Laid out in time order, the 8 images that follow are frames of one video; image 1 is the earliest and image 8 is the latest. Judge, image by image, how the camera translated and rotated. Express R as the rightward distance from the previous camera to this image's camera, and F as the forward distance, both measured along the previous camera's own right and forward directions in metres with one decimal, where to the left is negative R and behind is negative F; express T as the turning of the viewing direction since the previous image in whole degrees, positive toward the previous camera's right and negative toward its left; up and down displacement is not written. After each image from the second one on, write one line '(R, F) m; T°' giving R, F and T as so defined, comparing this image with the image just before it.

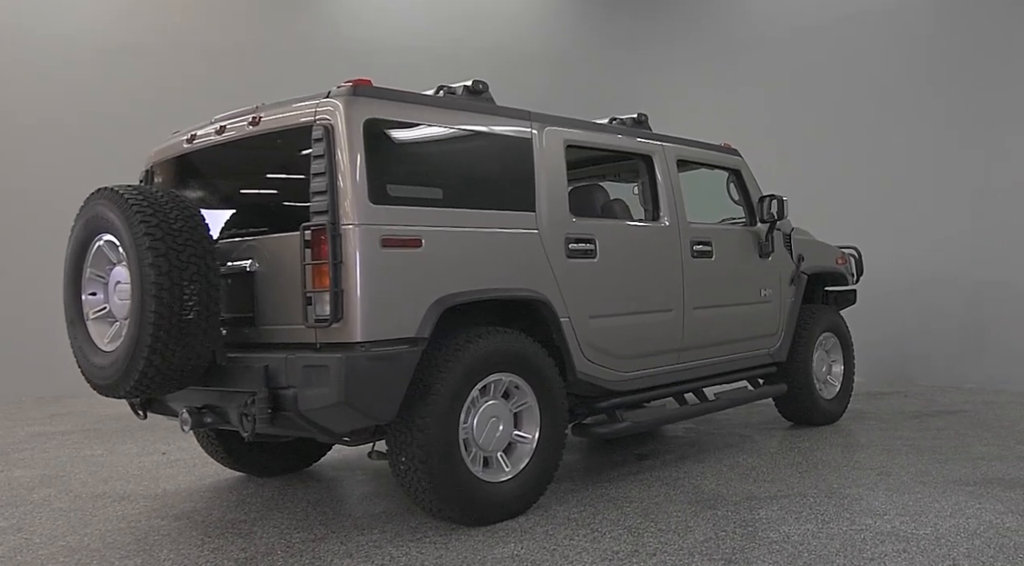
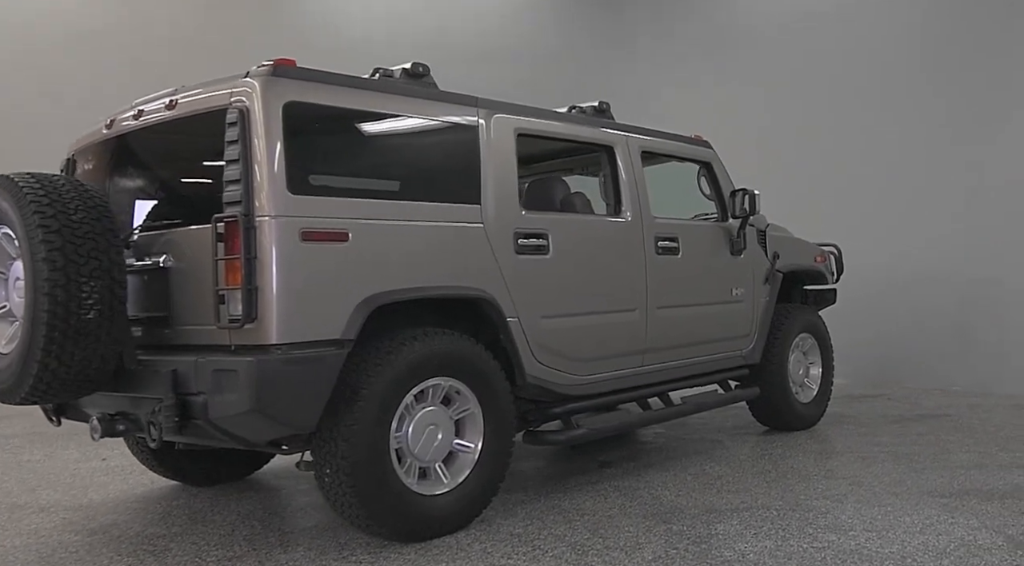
(+0.2, +0.2) m; 0°
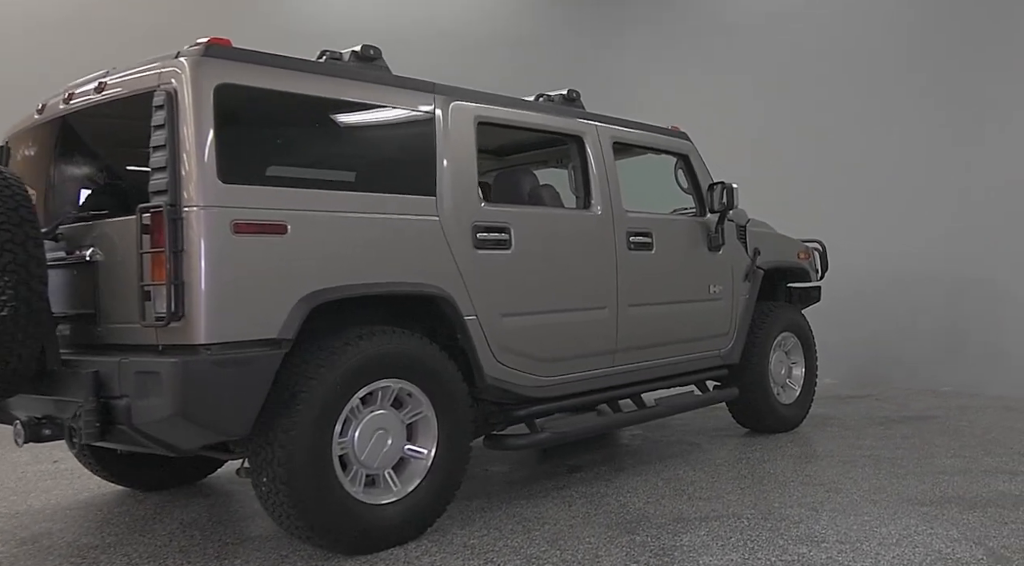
(+0.1, +0.2) m; 0°
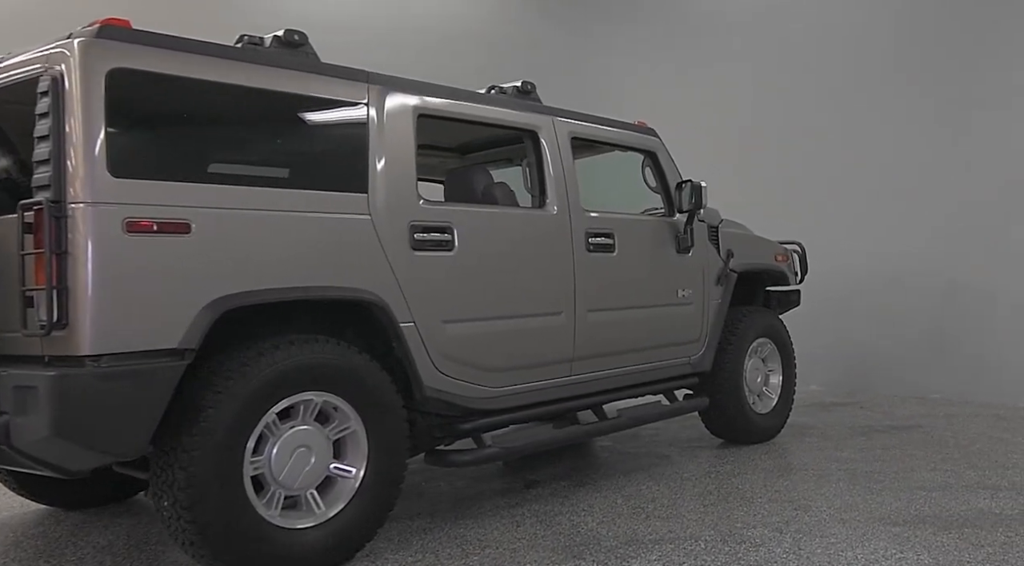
(+0.2, +0.2) m; 0°
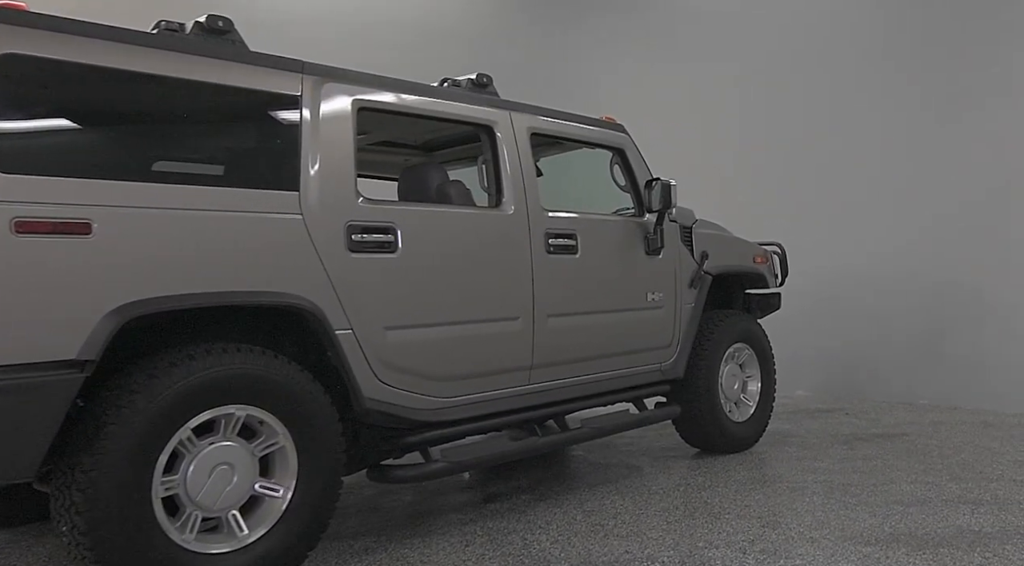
(+0.2, +0.2) m; 0°
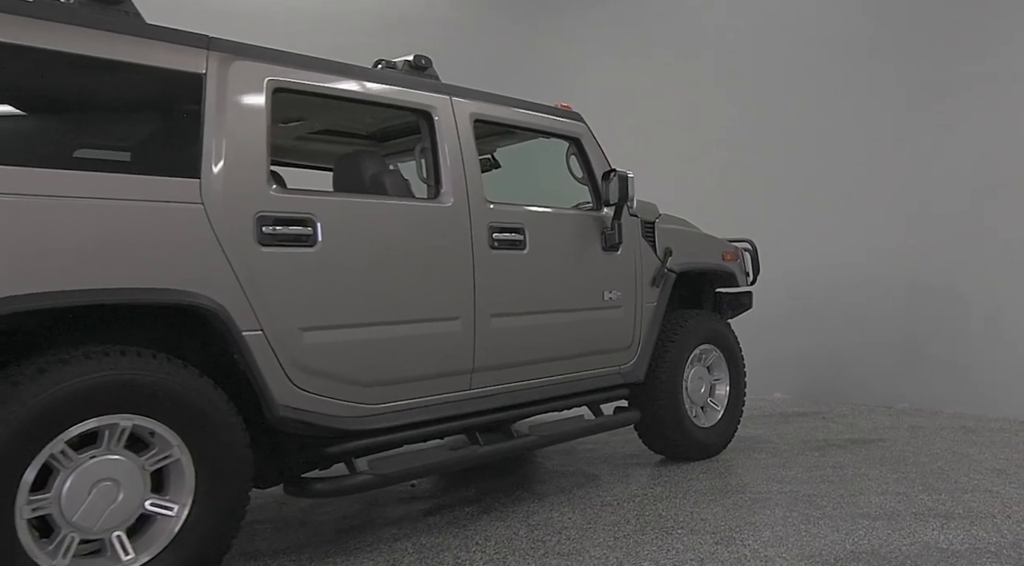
(+0.2, +0.2) m; 0°
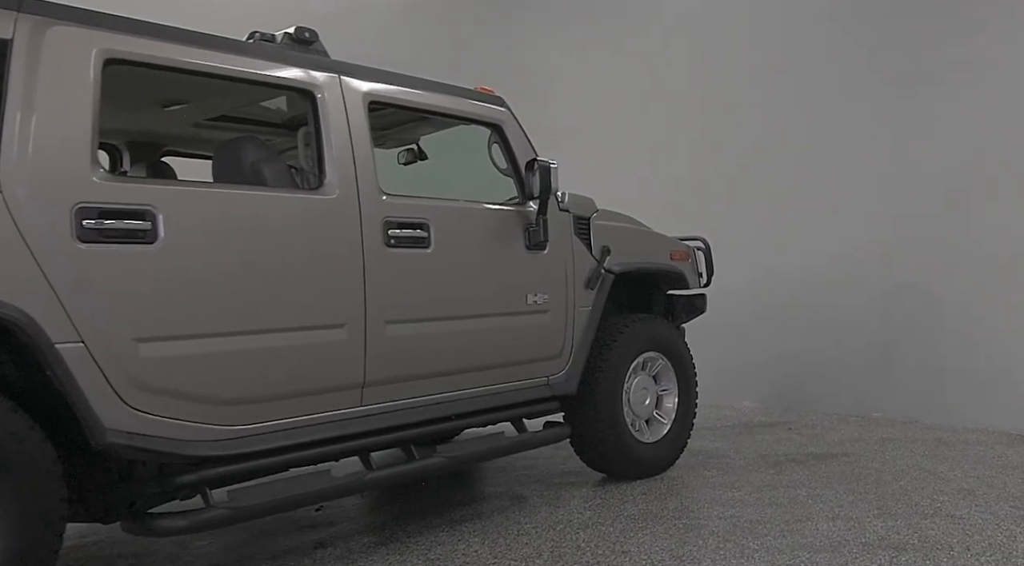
(+0.3, +0.3) m; 0°
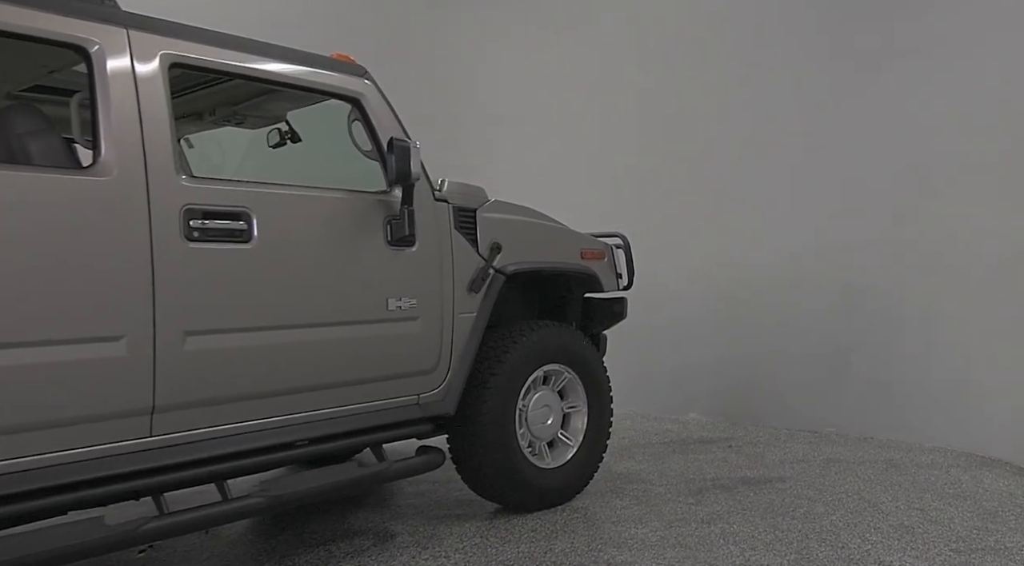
(+0.4, +0.5) m; +1°
